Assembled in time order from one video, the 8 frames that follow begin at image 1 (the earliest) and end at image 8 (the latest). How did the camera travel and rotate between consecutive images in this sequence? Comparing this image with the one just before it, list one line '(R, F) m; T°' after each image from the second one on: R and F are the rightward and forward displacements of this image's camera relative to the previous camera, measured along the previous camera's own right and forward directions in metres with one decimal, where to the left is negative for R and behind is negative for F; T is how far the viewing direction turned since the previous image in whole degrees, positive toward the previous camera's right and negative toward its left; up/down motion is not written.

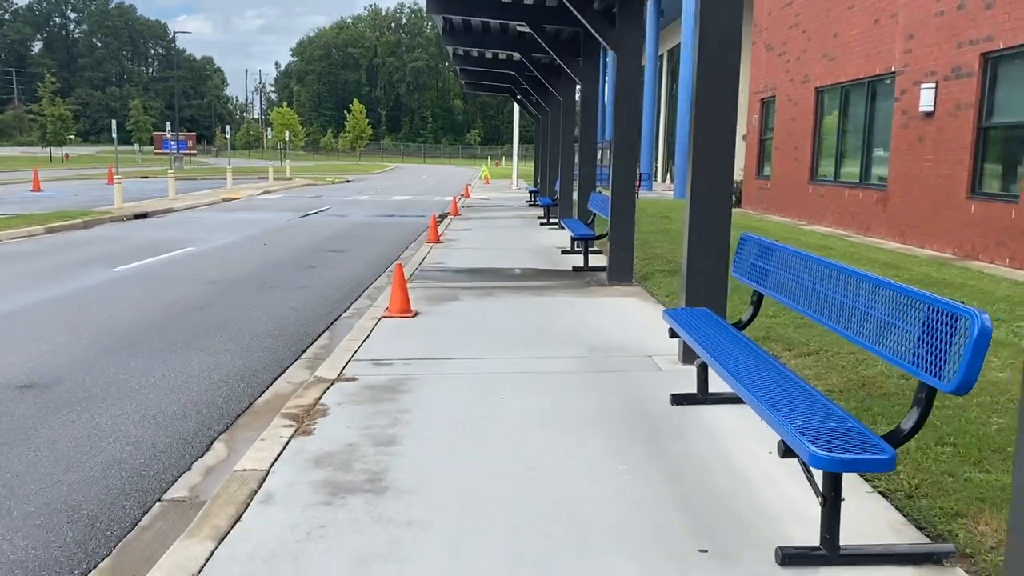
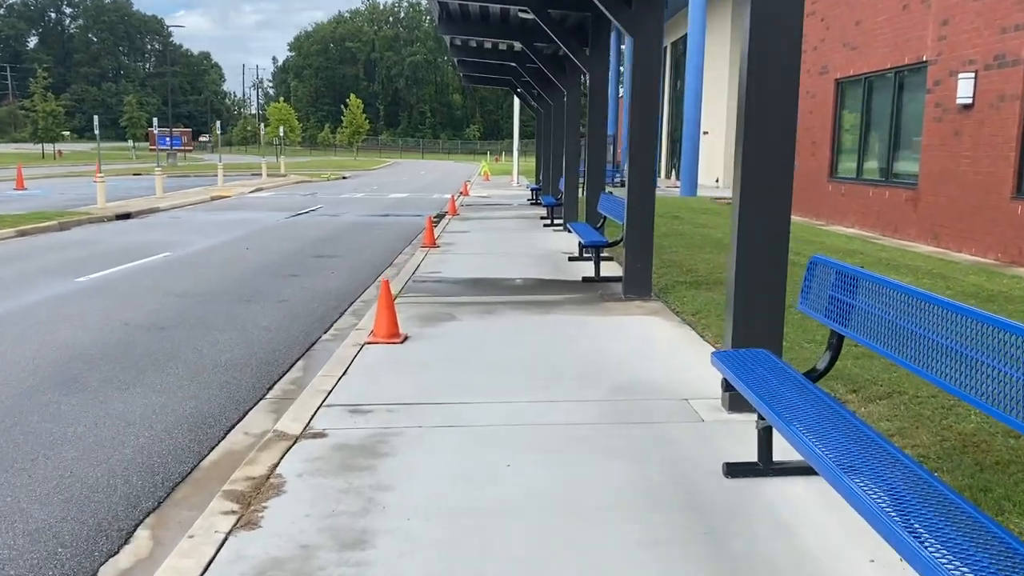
(0.0, +1.1) m; 0°
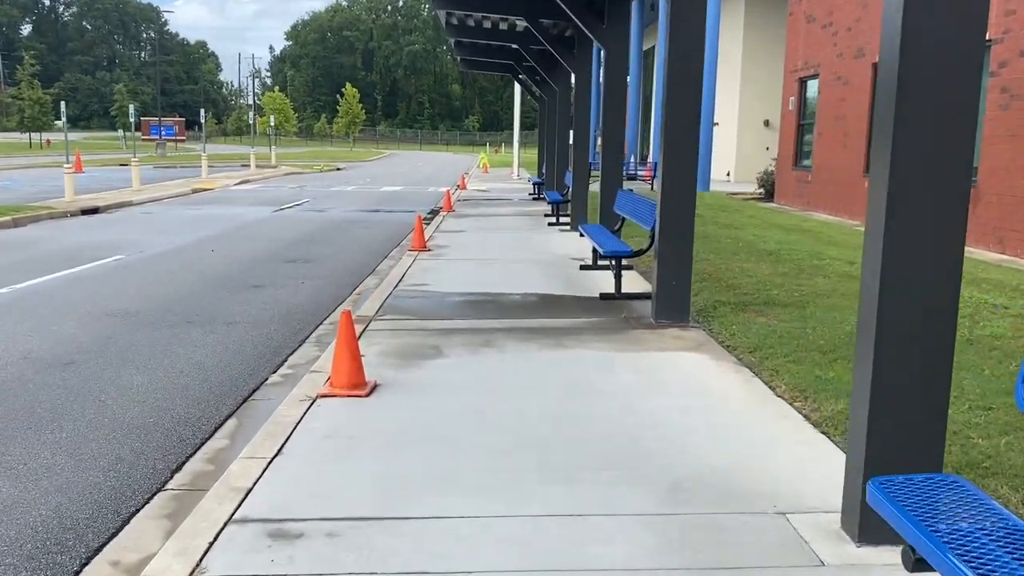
(0.0, +1.8) m; 0°
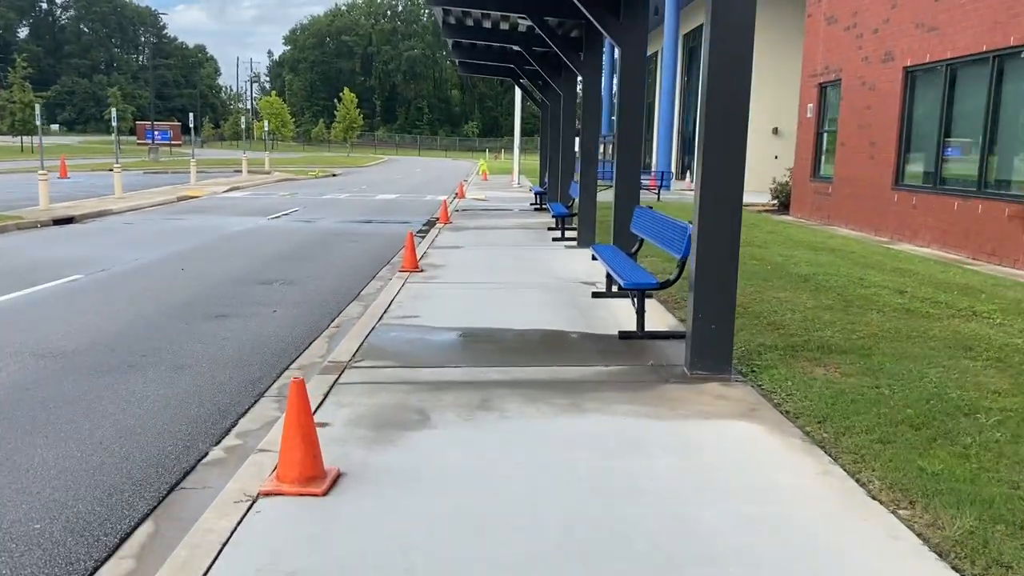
(0.0, +1.2) m; 0°
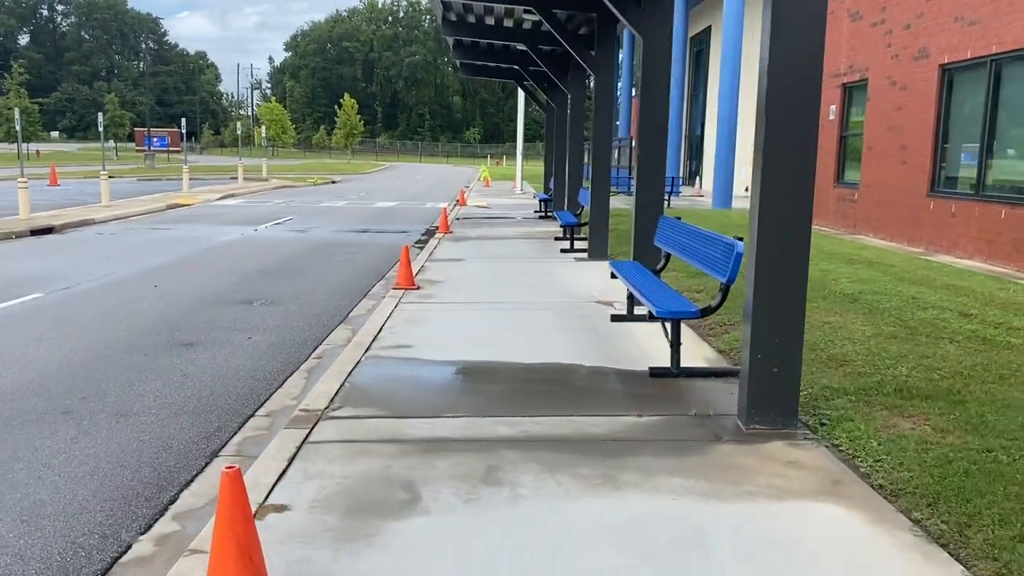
(-0.1, +1.1) m; 0°
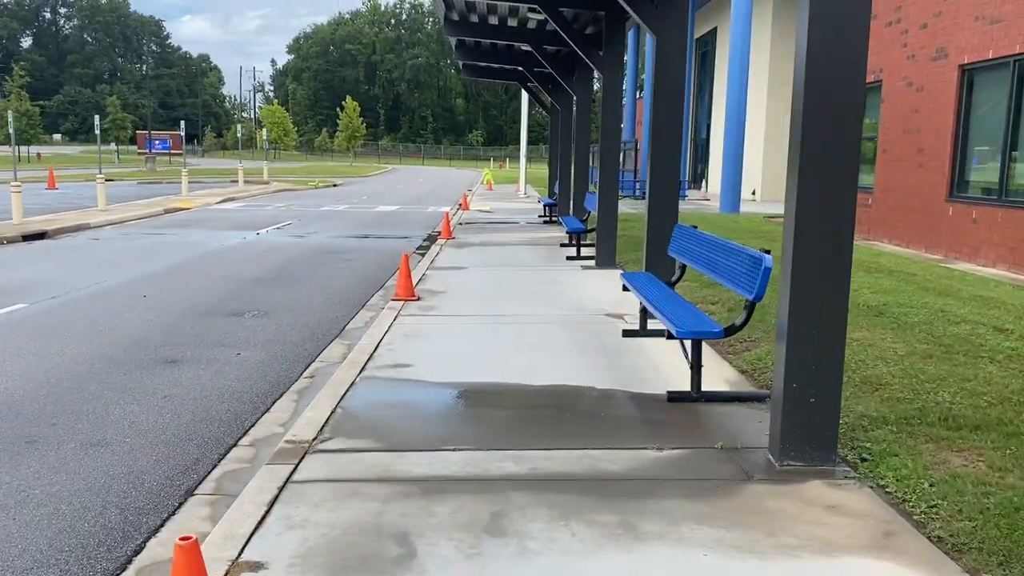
(0.0, +0.5) m; 0°
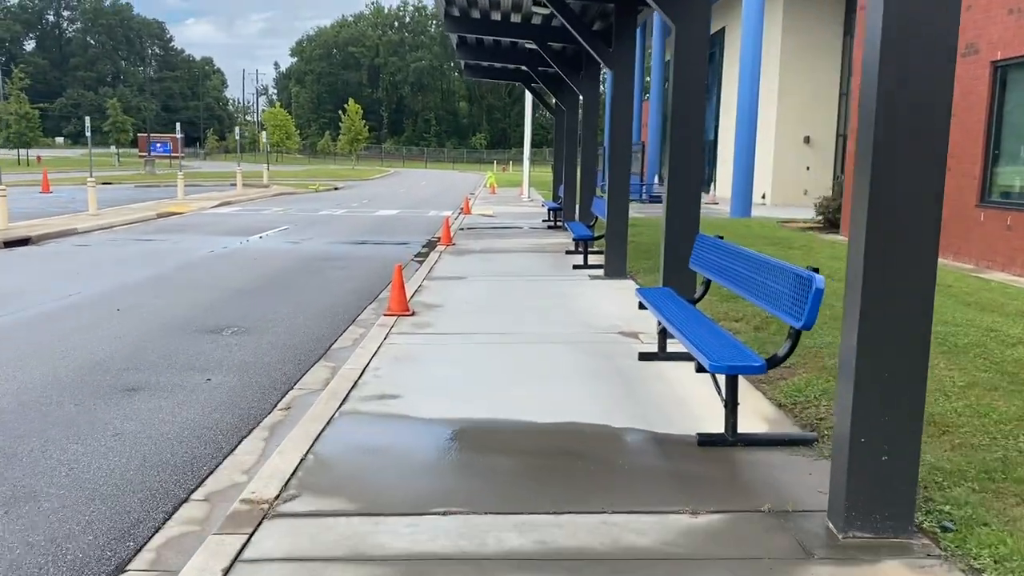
(0.0, +0.8) m; 0°
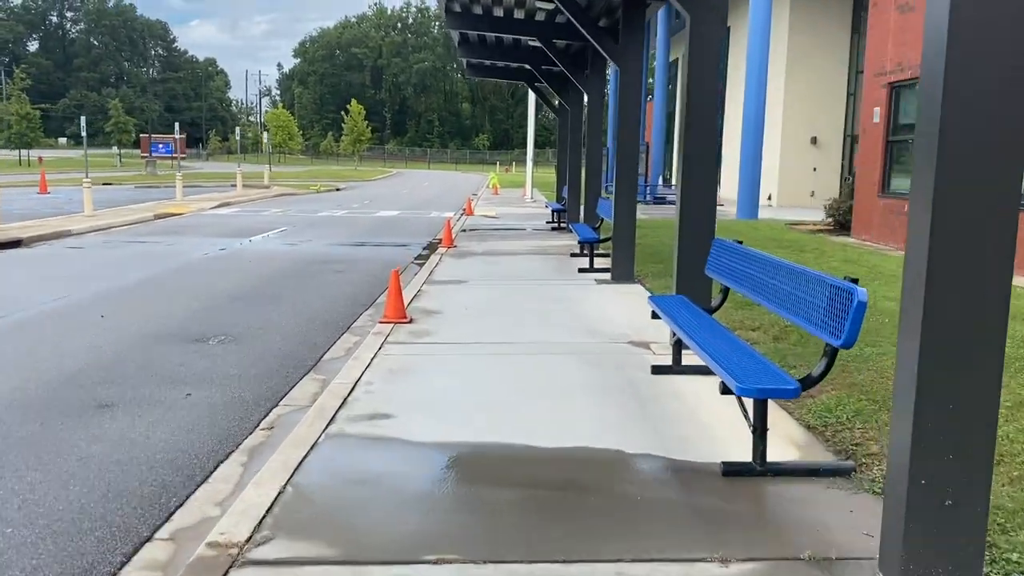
(0.0, +0.5) m; 0°
